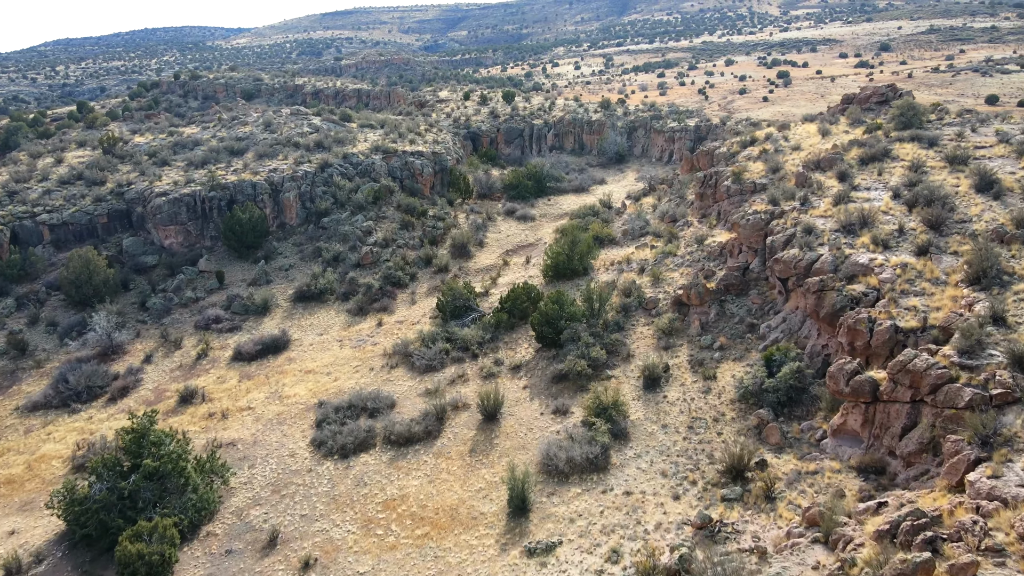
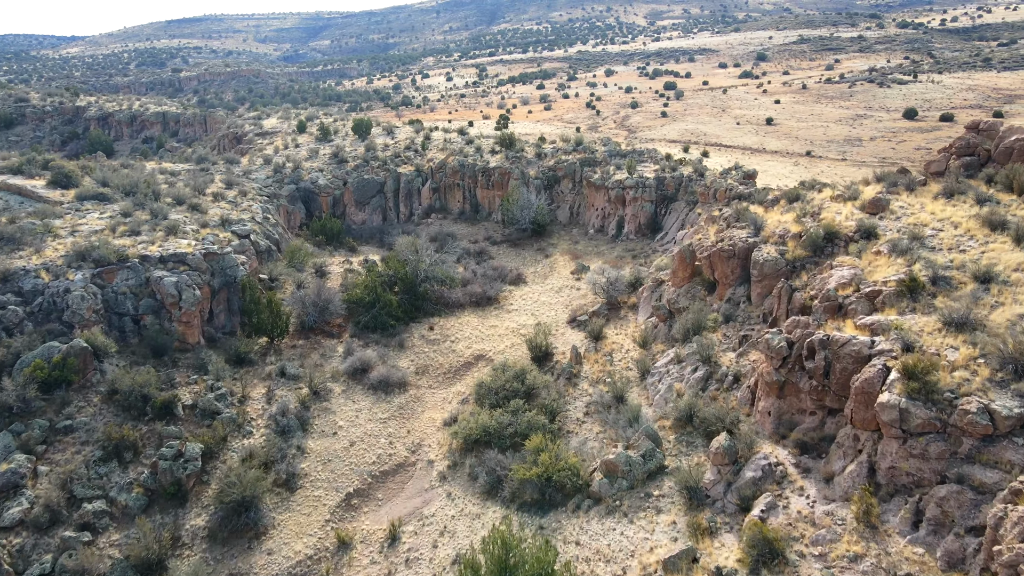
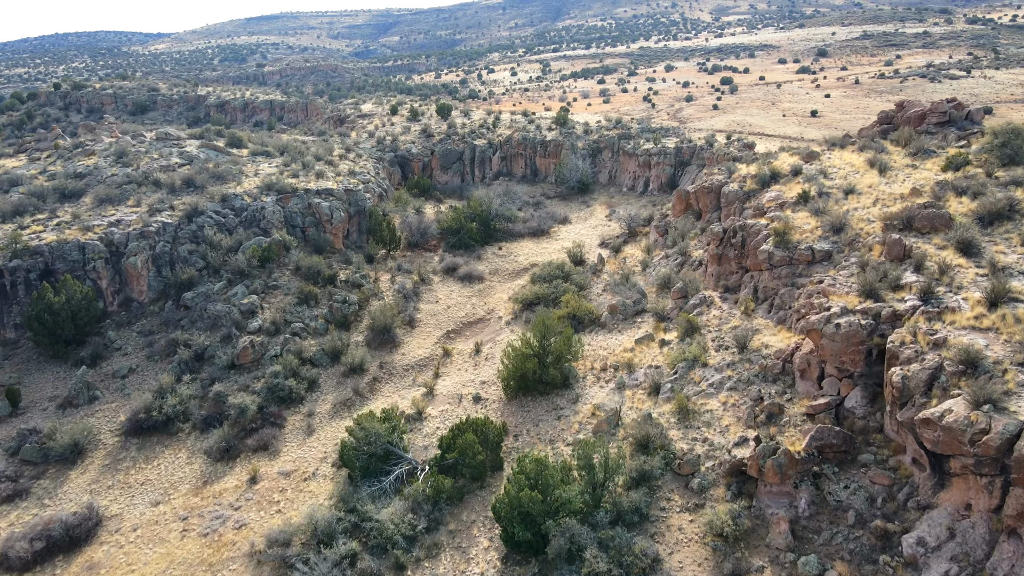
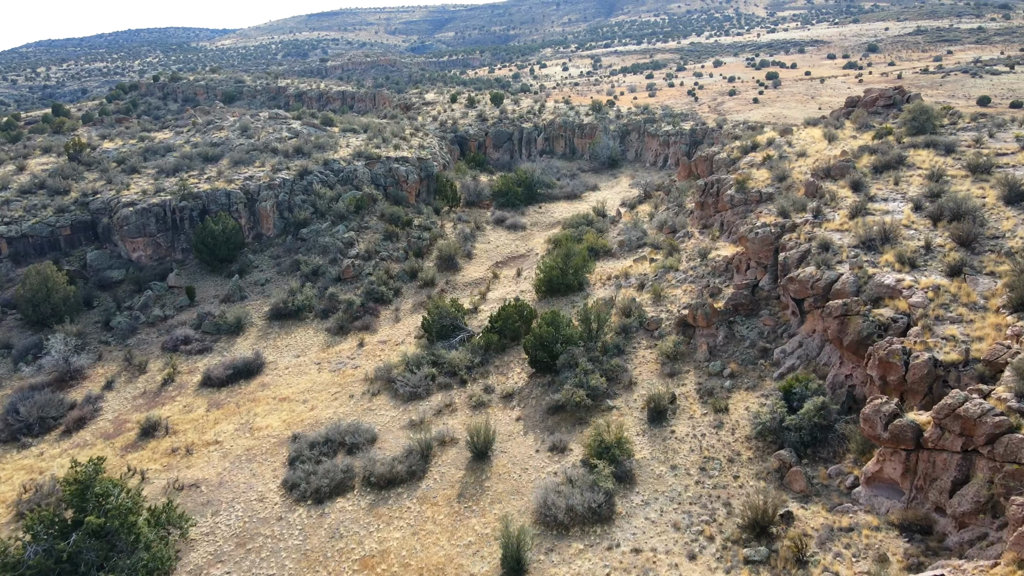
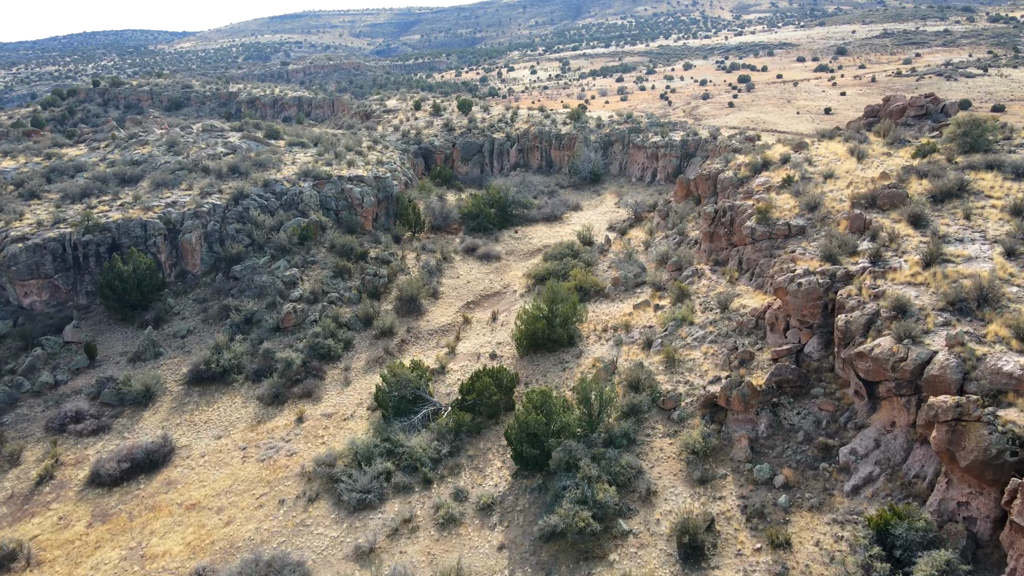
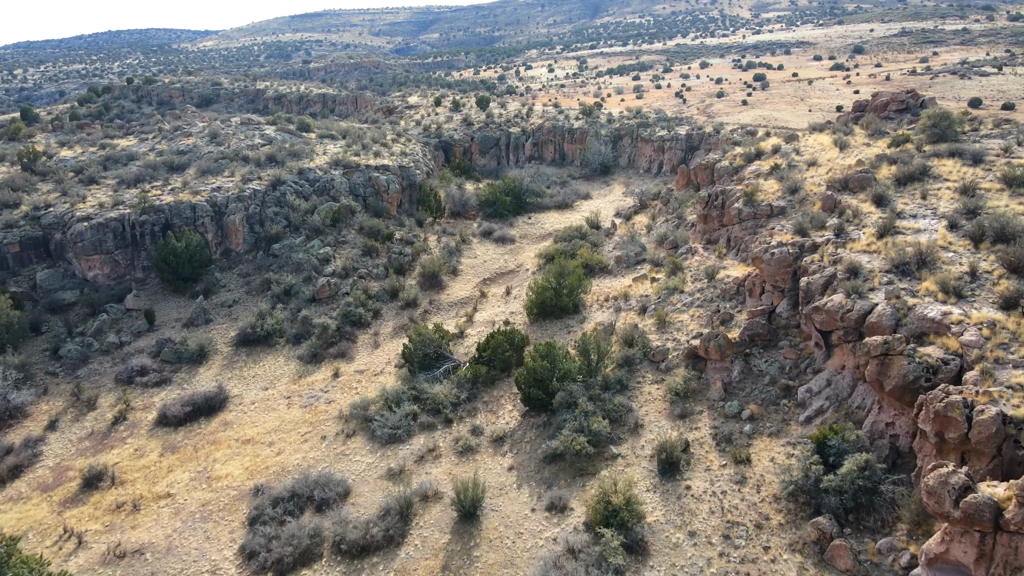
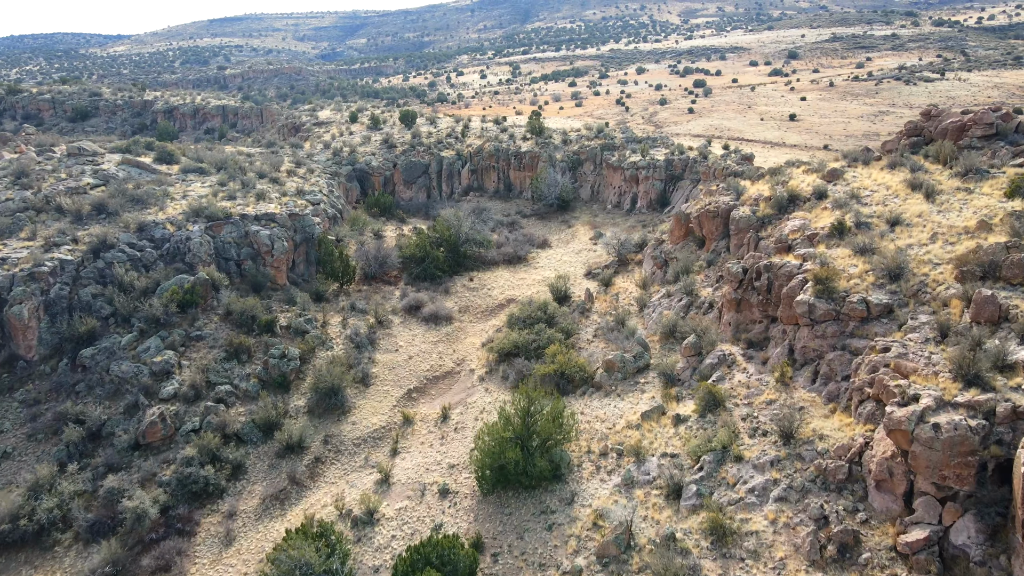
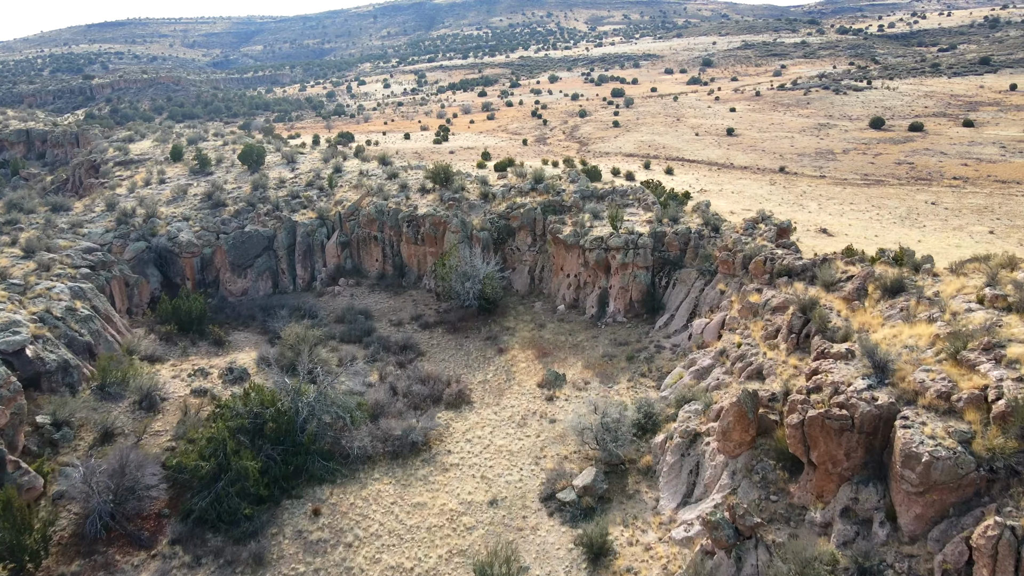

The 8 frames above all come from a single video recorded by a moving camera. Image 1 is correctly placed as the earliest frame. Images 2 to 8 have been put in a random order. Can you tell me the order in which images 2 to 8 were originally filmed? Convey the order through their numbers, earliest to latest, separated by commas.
4, 6, 5, 3, 7, 2, 8
